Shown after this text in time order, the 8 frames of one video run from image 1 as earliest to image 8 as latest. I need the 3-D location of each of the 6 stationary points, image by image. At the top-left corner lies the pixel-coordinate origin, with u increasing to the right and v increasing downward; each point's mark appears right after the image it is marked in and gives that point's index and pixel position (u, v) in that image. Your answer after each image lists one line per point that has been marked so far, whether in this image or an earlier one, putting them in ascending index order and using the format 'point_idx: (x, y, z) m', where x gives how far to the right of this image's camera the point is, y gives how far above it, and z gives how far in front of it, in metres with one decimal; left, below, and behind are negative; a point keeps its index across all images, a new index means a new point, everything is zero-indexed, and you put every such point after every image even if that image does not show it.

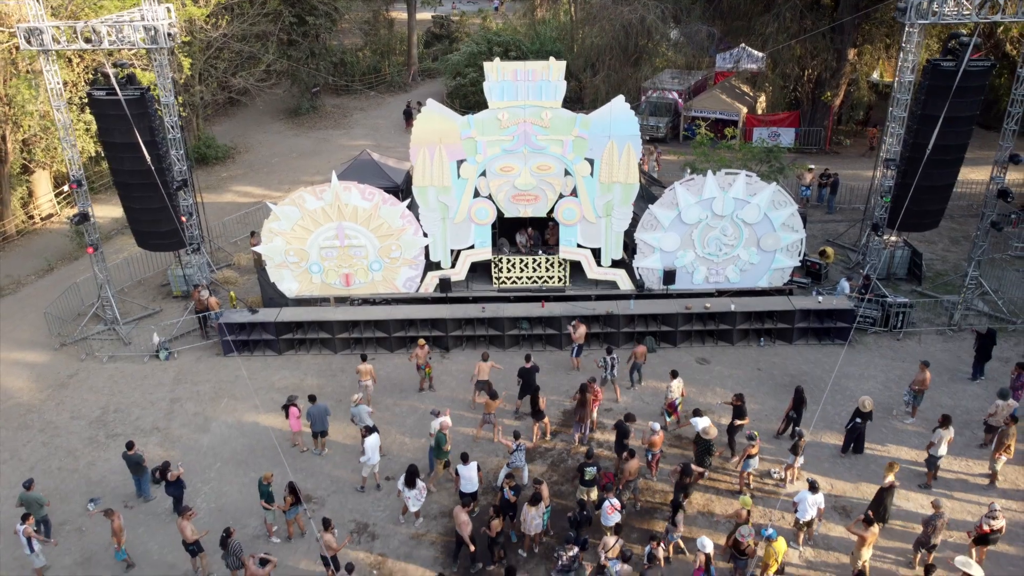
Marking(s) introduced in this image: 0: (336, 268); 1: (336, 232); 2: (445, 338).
0: (-3.7, +0.4, +16.1) m
1: (-3.6, +1.1, +15.9) m
2: (-1.4, -1.0, +15.7) m
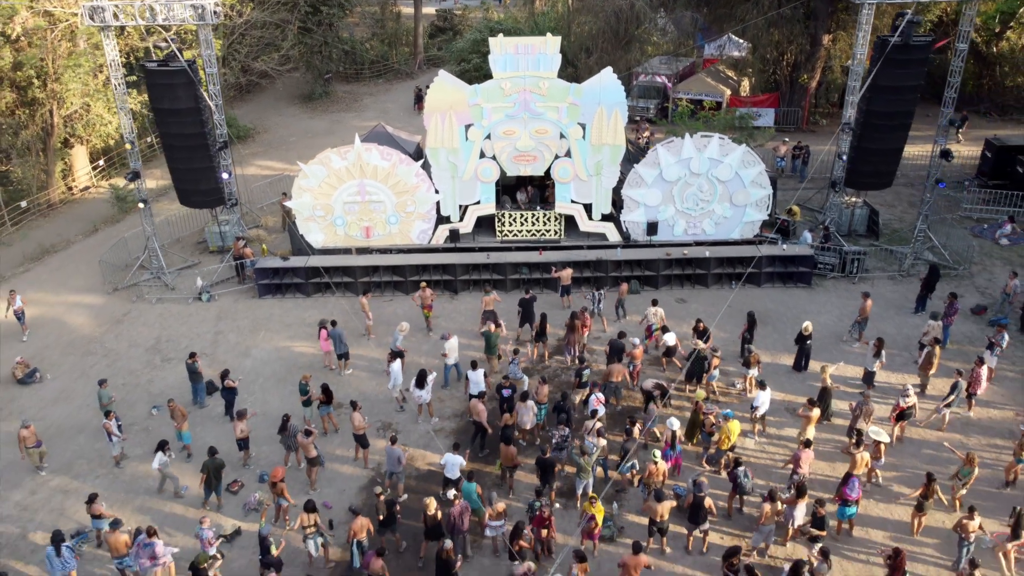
0: (-3.7, +1.6, +18.2) m
1: (-3.6, +2.3, +18.0) m
2: (-1.3, +0.1, +17.8) m
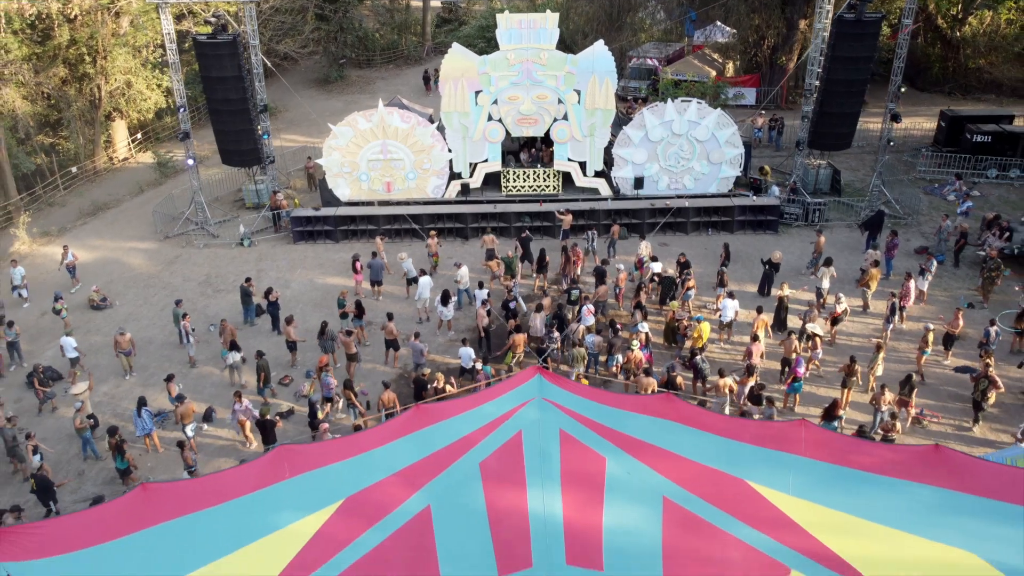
0: (-3.6, +3.0, +20.8) m
1: (-3.5, +3.7, +20.5) m
2: (-1.2, +1.6, +20.4) m
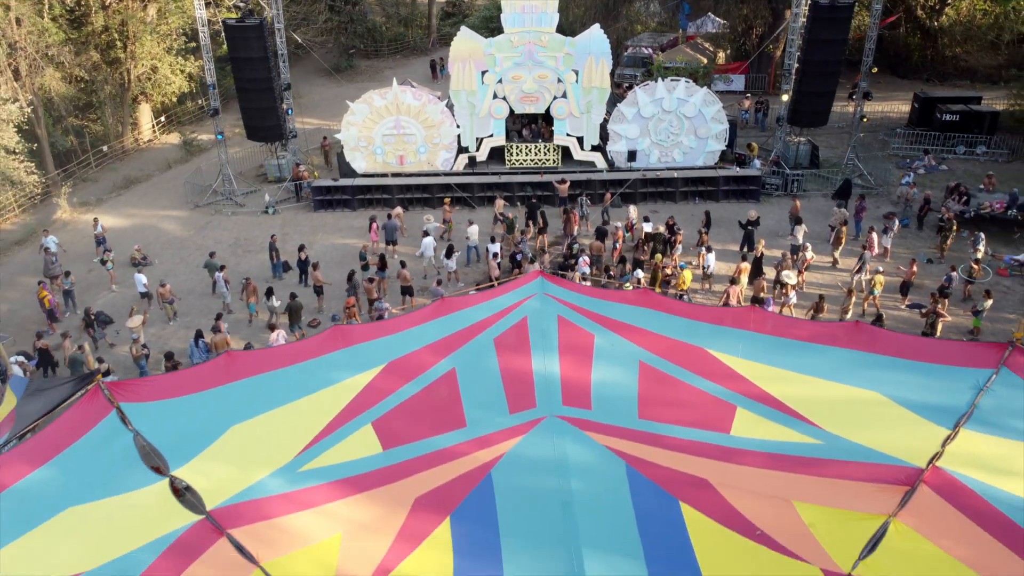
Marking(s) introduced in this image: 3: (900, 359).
0: (-3.5, +4.0, +22.6) m
1: (-3.4, +4.7, +22.3) m
2: (-1.1, +2.6, +22.2) m
3: (+4.1, -0.8, +8.4) m
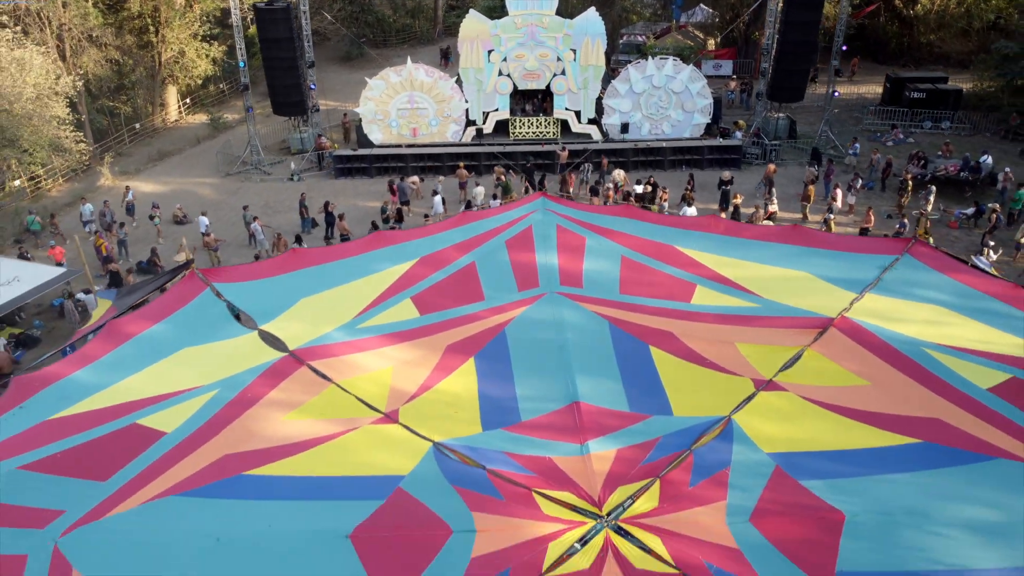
0: (-3.3, +5.3, +24.8) m
1: (-3.3, +6.0, +24.5) m
2: (-1.0, +3.9, +24.4) m
3: (+4.3, +0.5, +10.6) m
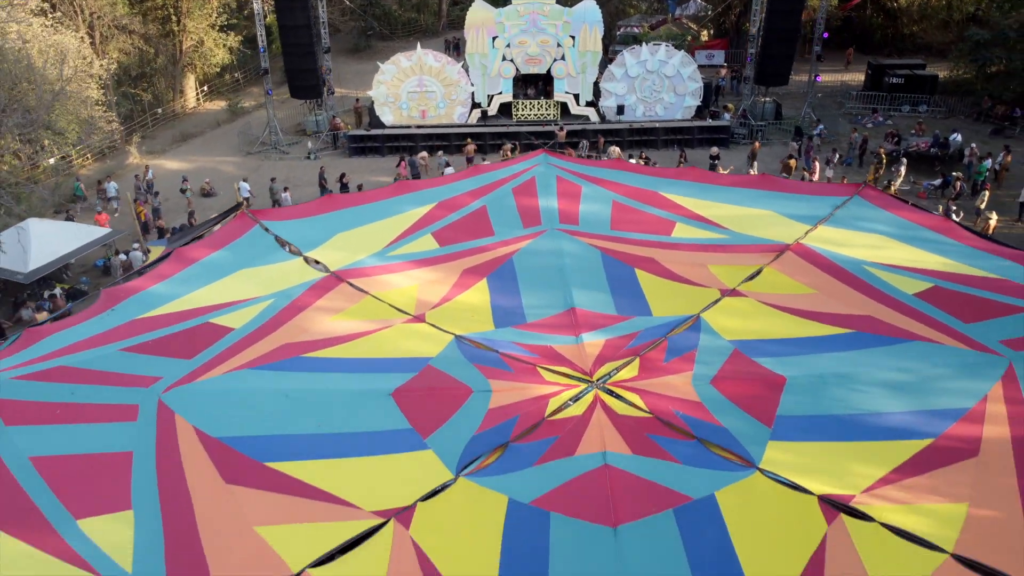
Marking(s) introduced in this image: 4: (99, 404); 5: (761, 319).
0: (-3.2, +6.3, +26.5) m
1: (-3.2, +7.0, +26.2) m
2: (-0.9, +4.8, +26.1) m
3: (+4.4, +1.5, +12.3) m
4: (-4.3, -1.2, +8.0) m
5: (+3.0, -0.4, +9.4) m
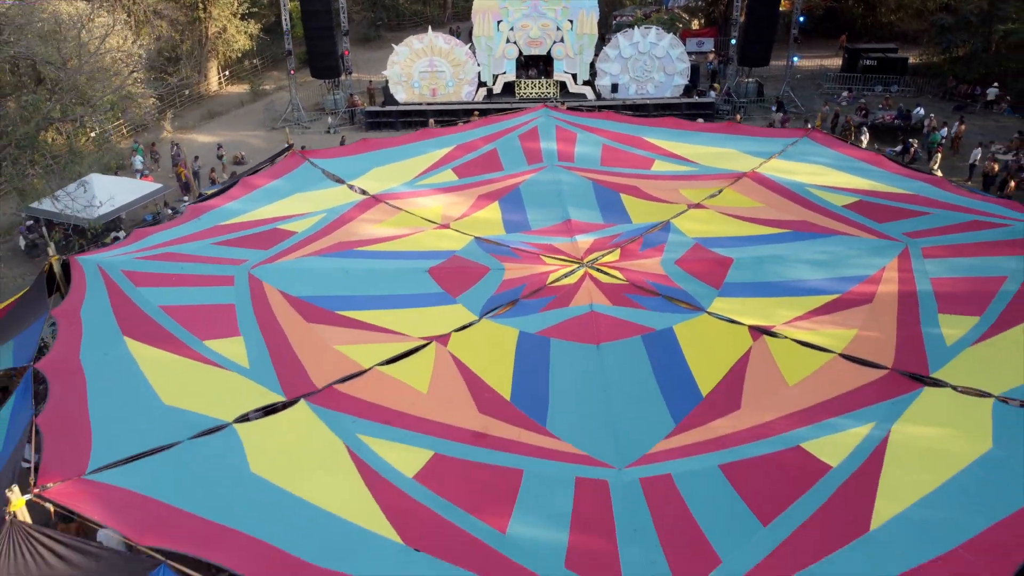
0: (-3.1, +7.6, +28.9) m
1: (-3.1, +8.4, +28.6) m
2: (-0.8, +6.2, +28.5) m
3: (+4.5, +2.8, +14.7) m
4: (-4.1, +0.2, +10.4) m
5: (+3.1, +1.0, +11.8) m
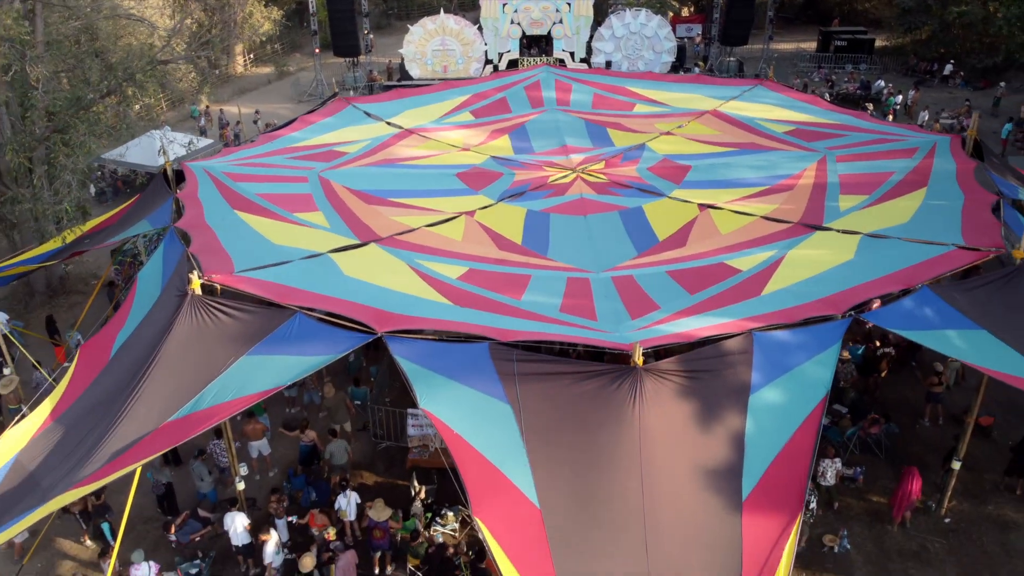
0: (-3.0, +9.4, +32.0) m
1: (-2.9, +10.1, +31.8) m
2: (-0.6, +8.0, +31.6) m
3: (+4.6, +4.6, +17.8) m
4: (-4.0, +2.0, +13.6) m
5: (+3.3, +2.8, +14.9) m
